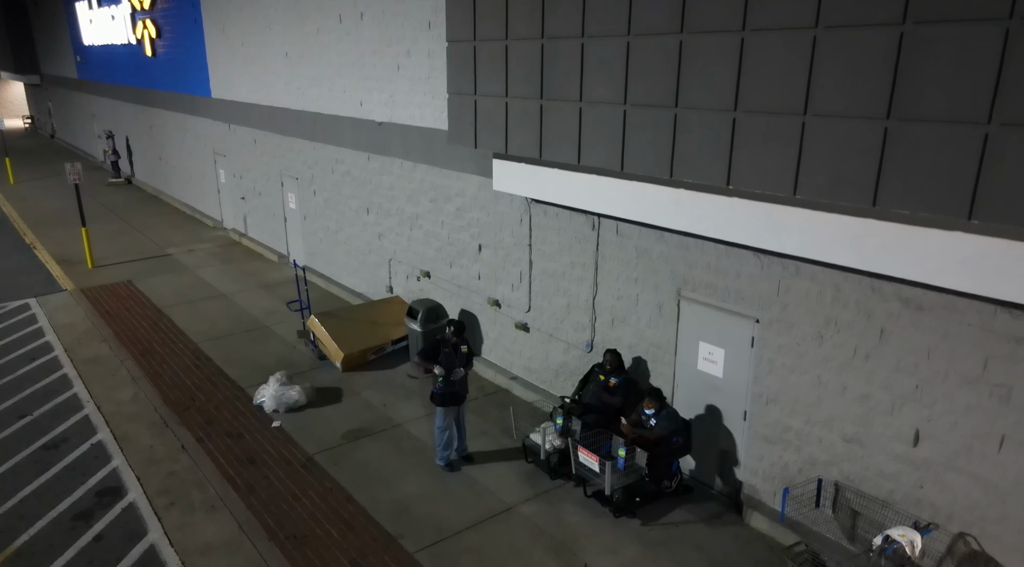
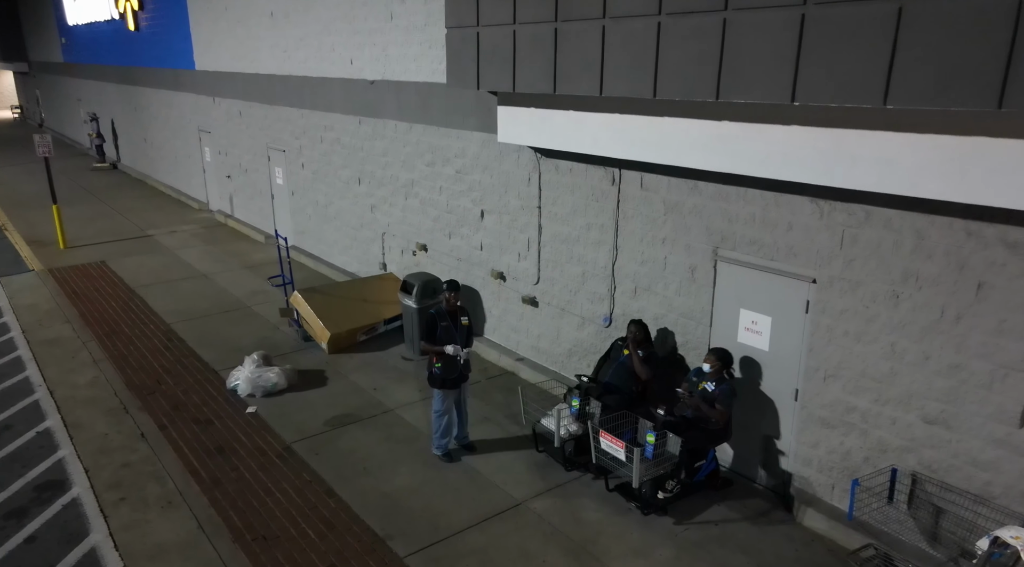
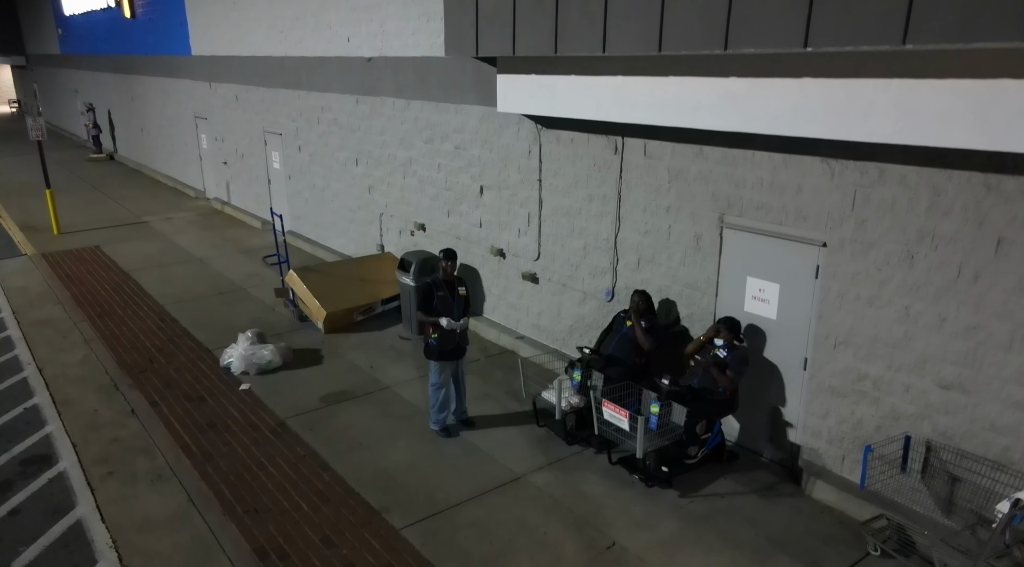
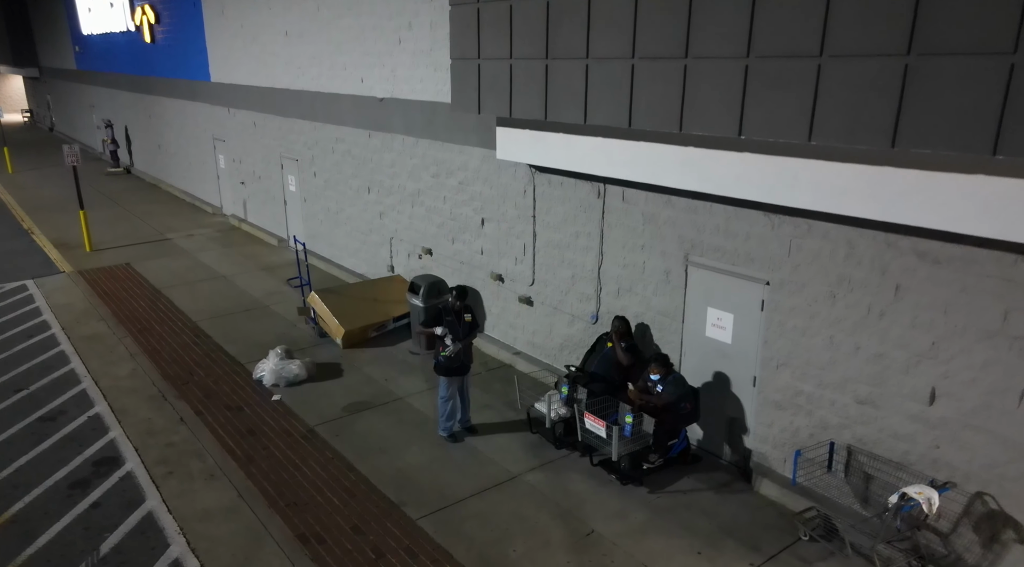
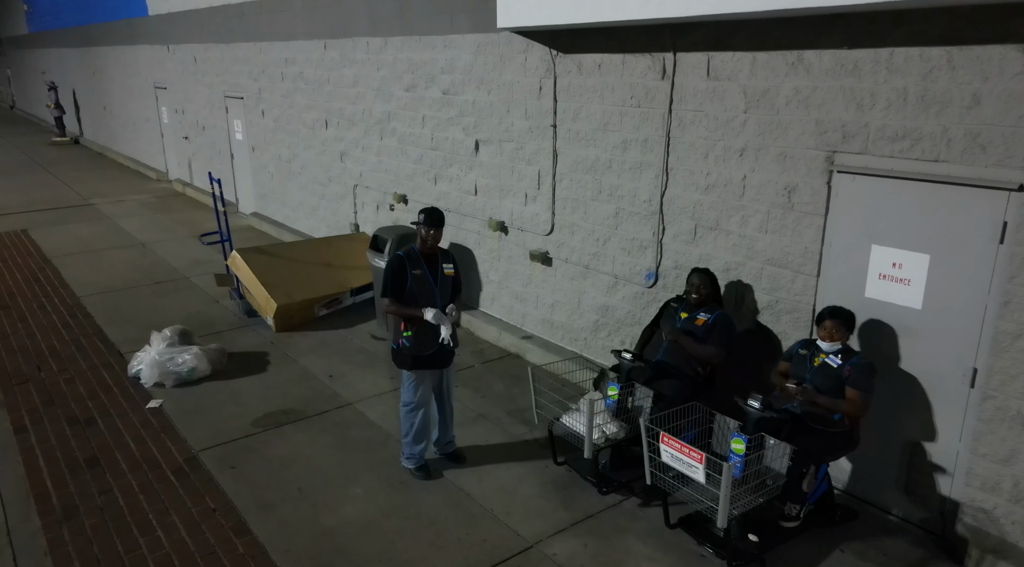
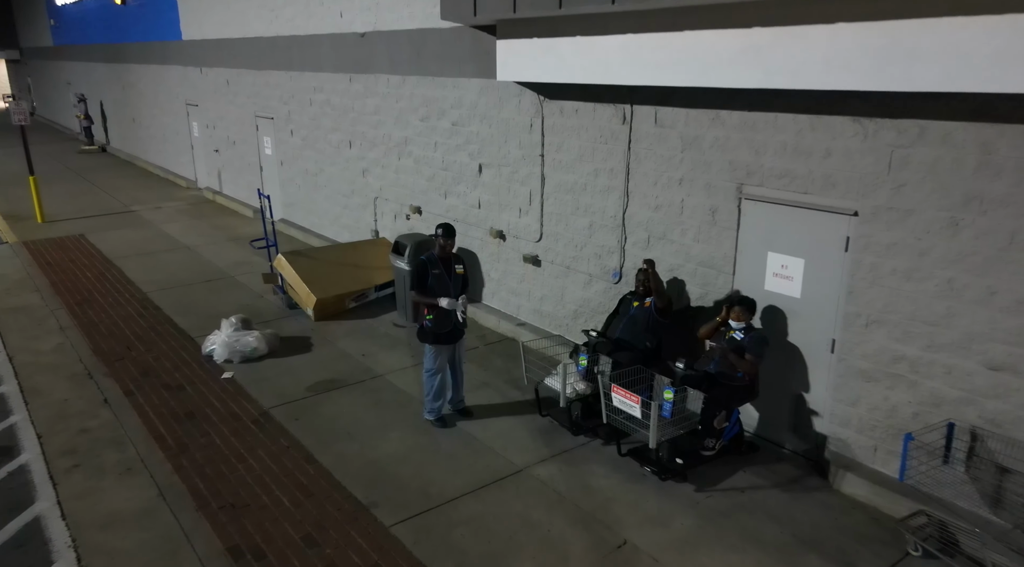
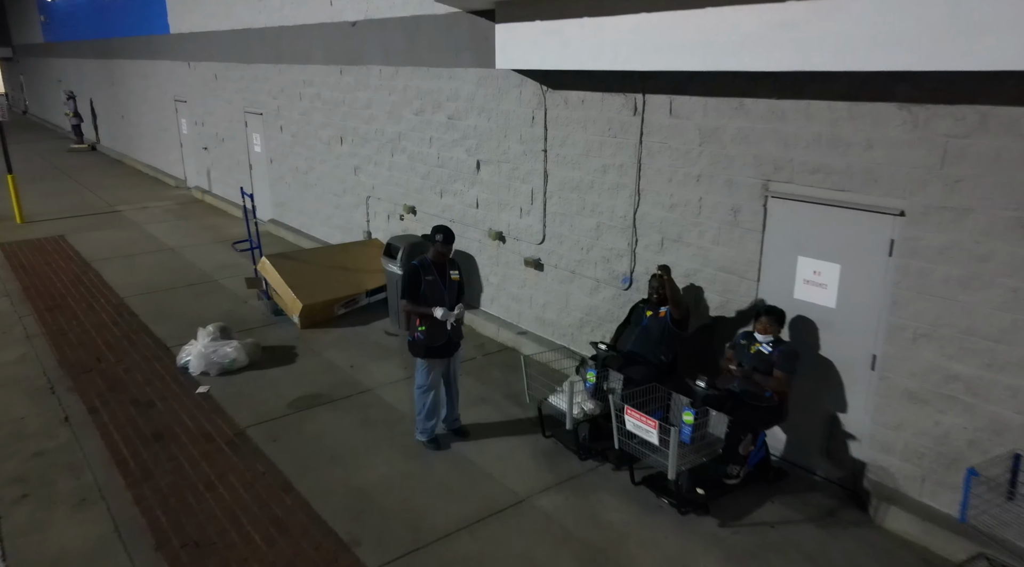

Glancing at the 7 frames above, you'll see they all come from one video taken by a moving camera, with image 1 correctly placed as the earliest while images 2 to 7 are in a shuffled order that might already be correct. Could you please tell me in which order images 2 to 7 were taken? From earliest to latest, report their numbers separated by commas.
4, 2, 3, 6, 7, 5
